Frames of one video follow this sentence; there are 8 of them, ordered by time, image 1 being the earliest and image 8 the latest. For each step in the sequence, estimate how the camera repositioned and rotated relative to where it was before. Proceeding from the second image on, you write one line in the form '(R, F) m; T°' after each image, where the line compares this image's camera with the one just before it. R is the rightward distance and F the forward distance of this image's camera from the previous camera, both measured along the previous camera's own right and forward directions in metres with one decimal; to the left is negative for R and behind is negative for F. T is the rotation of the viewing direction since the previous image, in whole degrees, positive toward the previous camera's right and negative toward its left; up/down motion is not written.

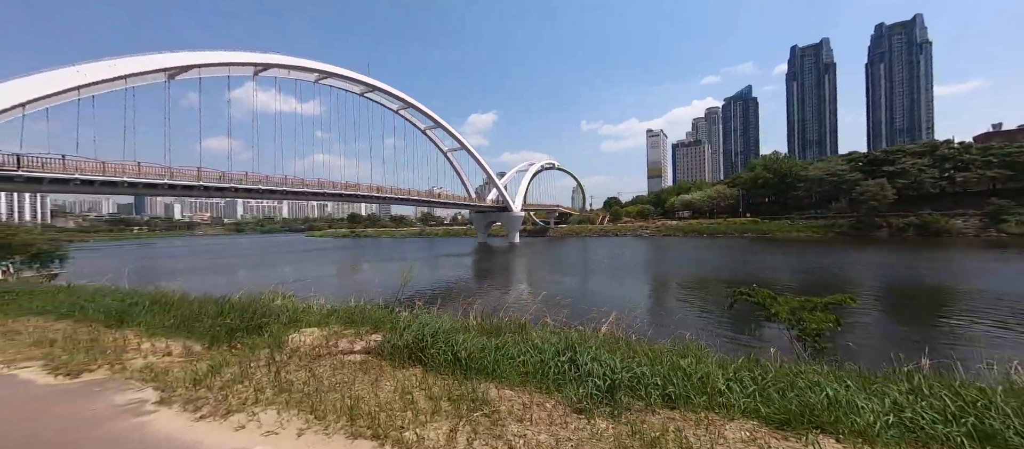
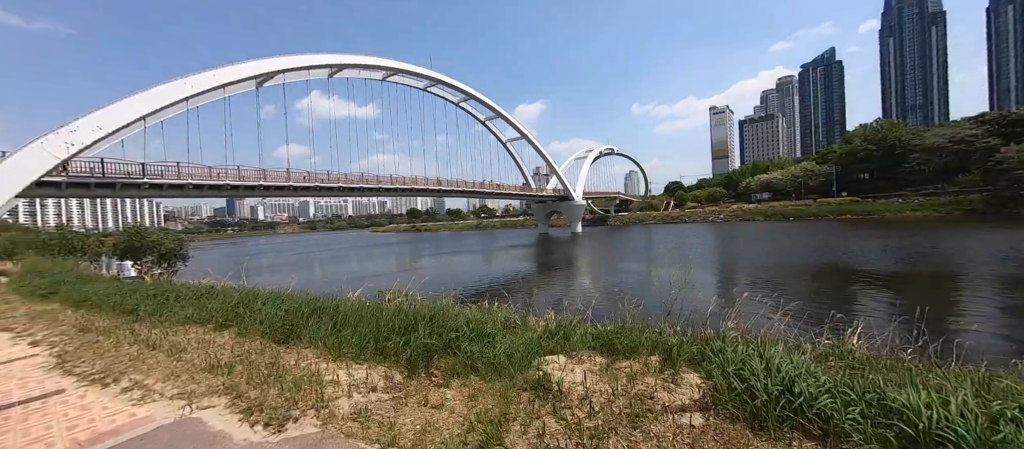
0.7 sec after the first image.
(-2.2, +1.3) m; -8°
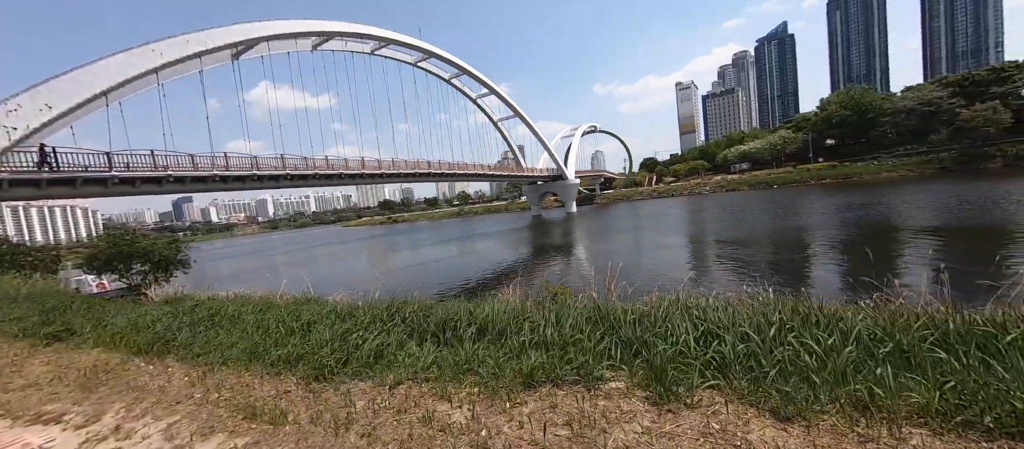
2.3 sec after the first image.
(-4.3, +2.6) m; +5°
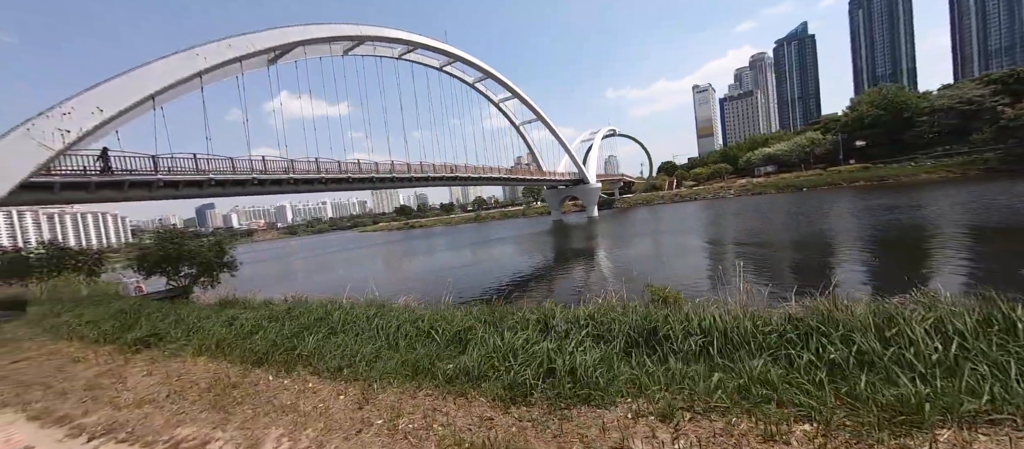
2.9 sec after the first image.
(-1.4, +0.6) m; -2°
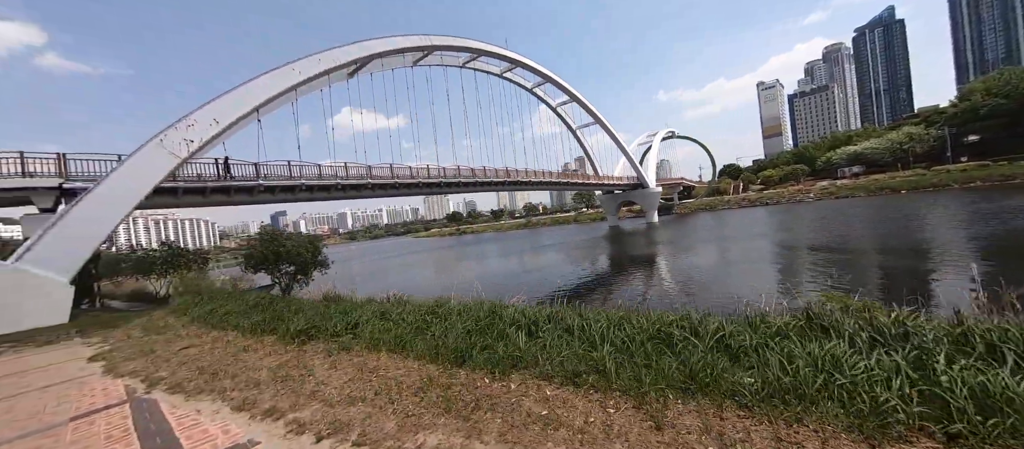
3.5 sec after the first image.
(-1.4, +0.4) m; -7°
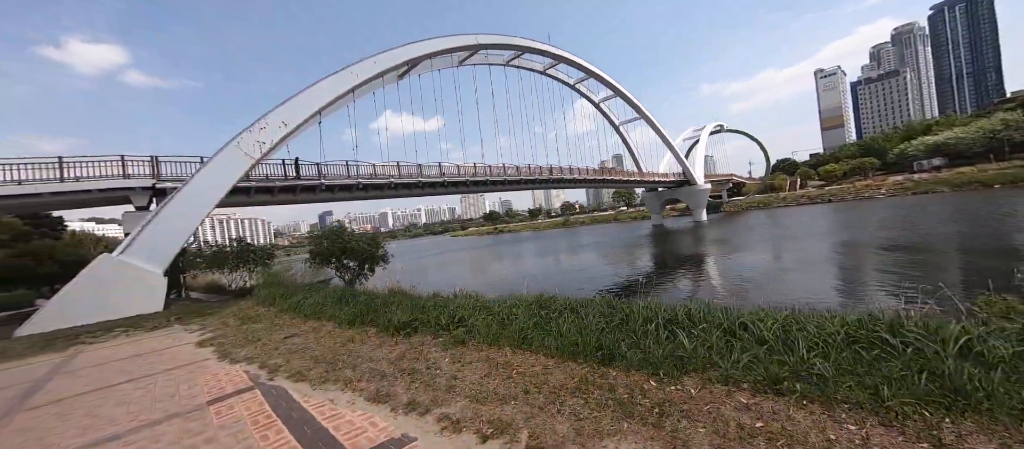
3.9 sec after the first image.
(-0.8, +0.2) m; -6°
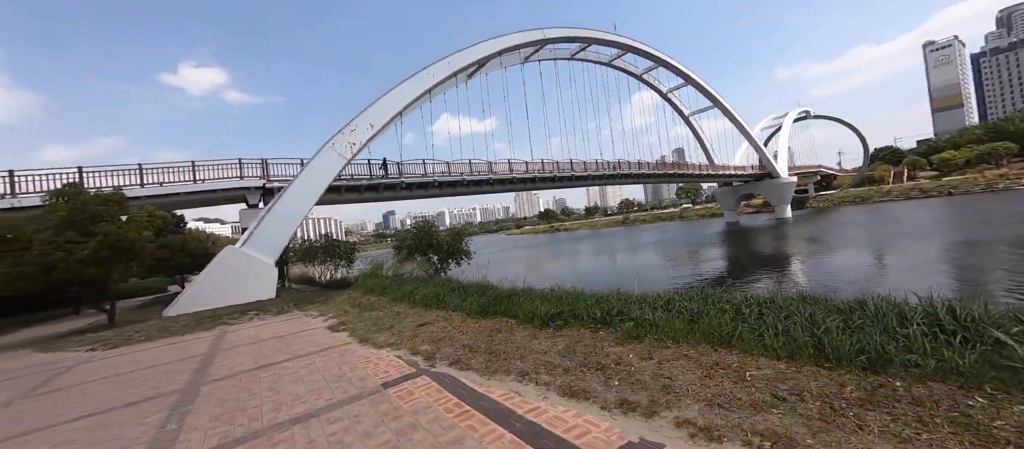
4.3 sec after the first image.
(-1.1, +0.2) m; -8°
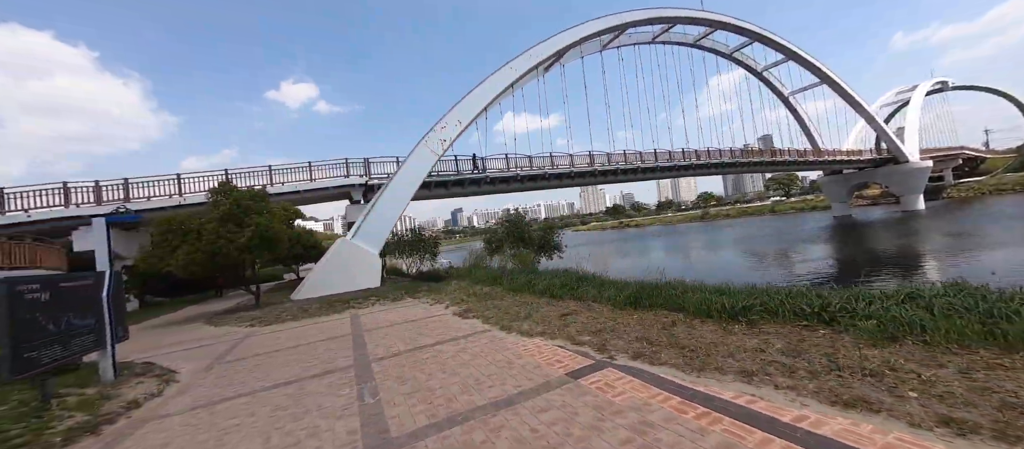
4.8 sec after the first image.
(-1.0, +0.2) m; -10°
